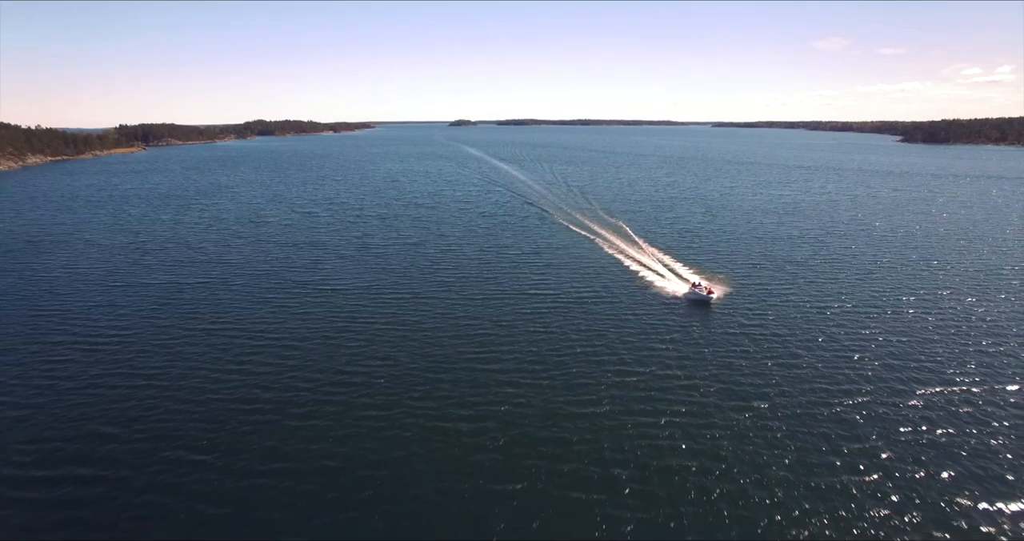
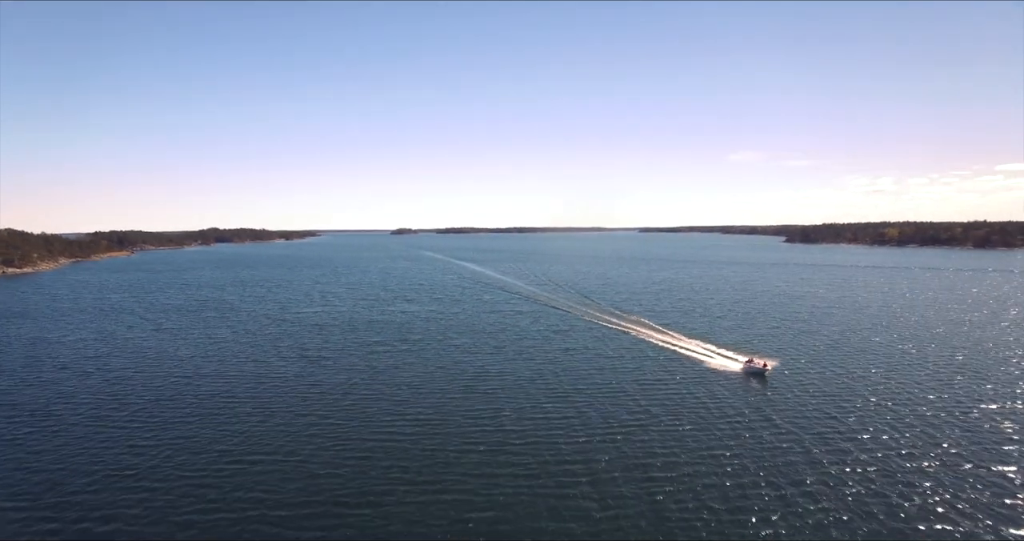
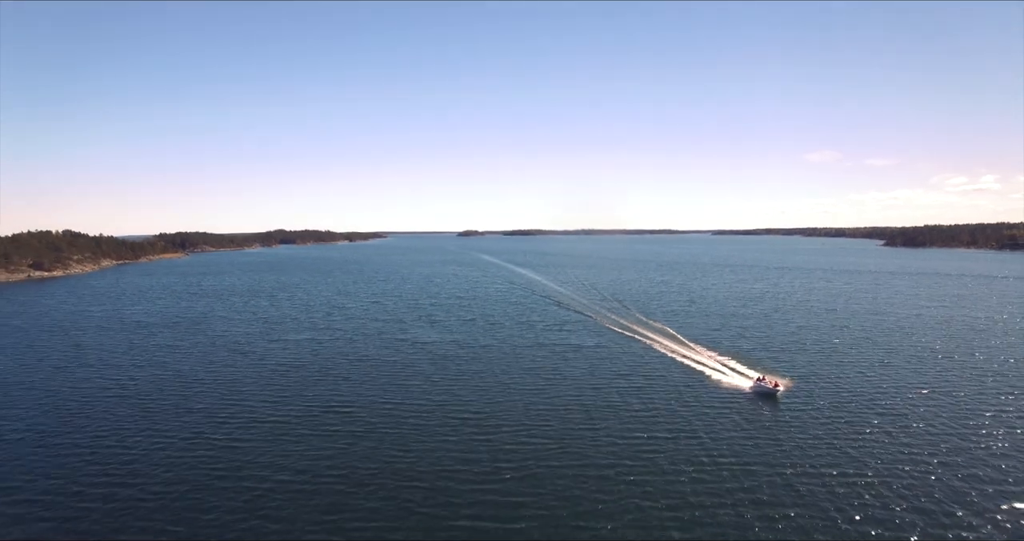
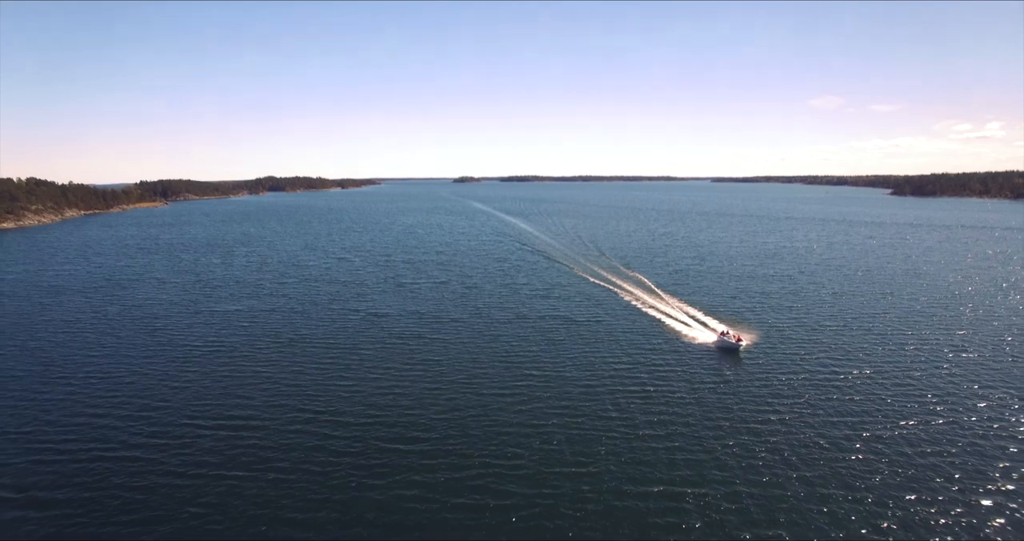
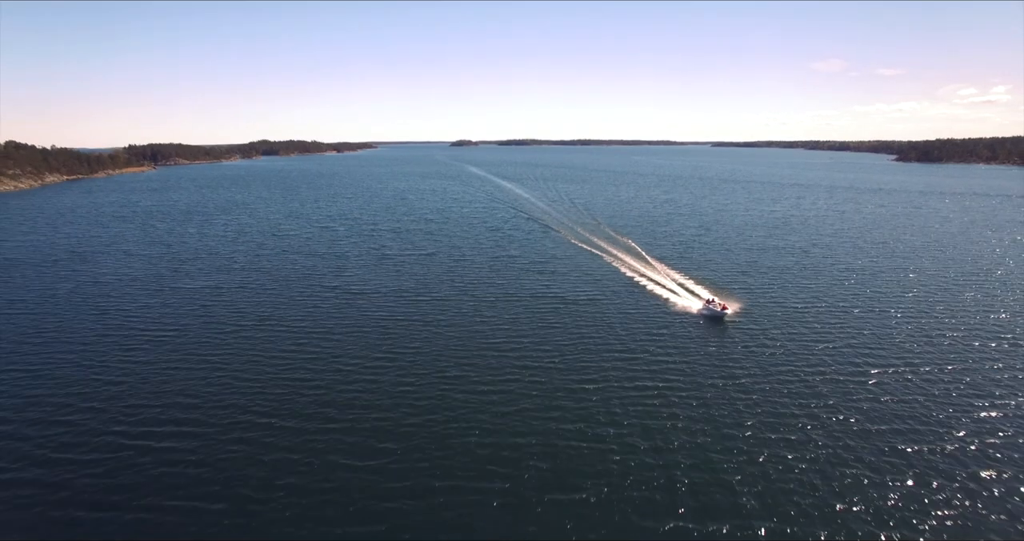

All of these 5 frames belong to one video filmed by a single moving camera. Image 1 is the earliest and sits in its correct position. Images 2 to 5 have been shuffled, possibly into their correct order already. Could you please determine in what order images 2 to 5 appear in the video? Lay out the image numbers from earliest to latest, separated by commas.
5, 4, 3, 2
